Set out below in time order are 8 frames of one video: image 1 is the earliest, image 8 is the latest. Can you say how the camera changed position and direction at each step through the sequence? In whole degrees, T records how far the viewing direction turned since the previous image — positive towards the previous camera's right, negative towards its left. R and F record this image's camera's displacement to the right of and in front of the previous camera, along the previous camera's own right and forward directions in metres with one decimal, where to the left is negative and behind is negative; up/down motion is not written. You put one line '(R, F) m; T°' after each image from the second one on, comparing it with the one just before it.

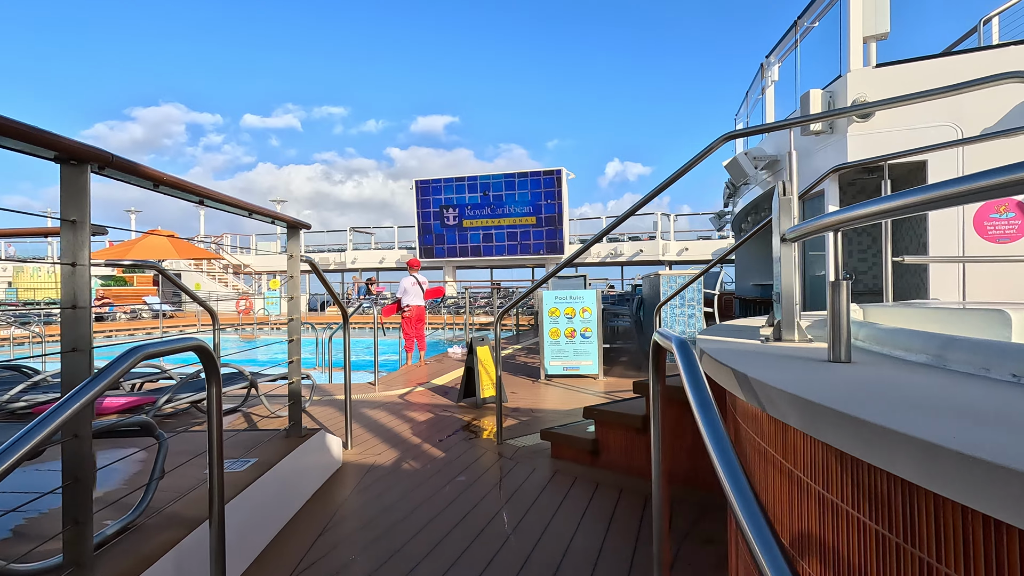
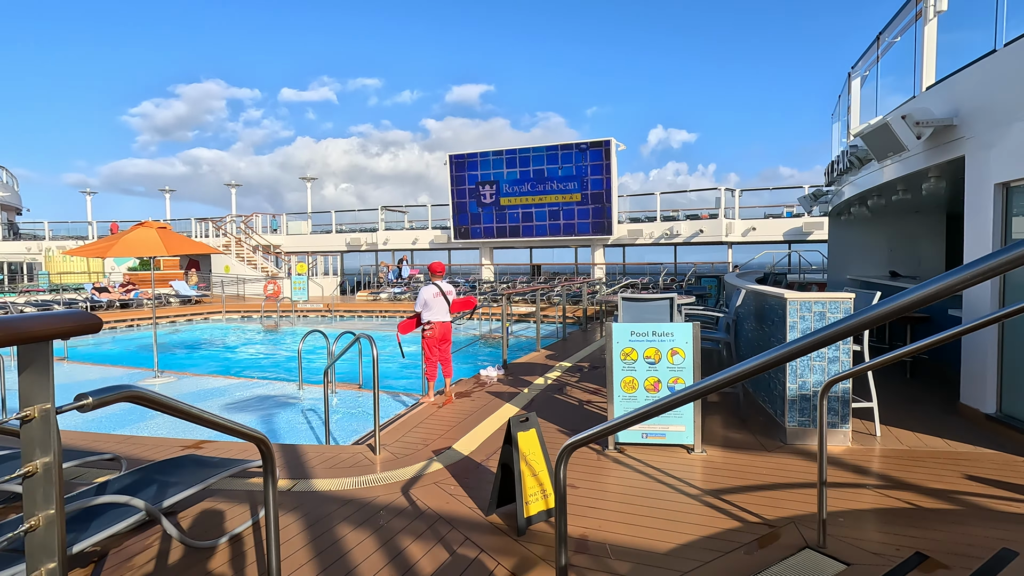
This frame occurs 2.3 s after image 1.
(-0.1, +1.7) m; -4°
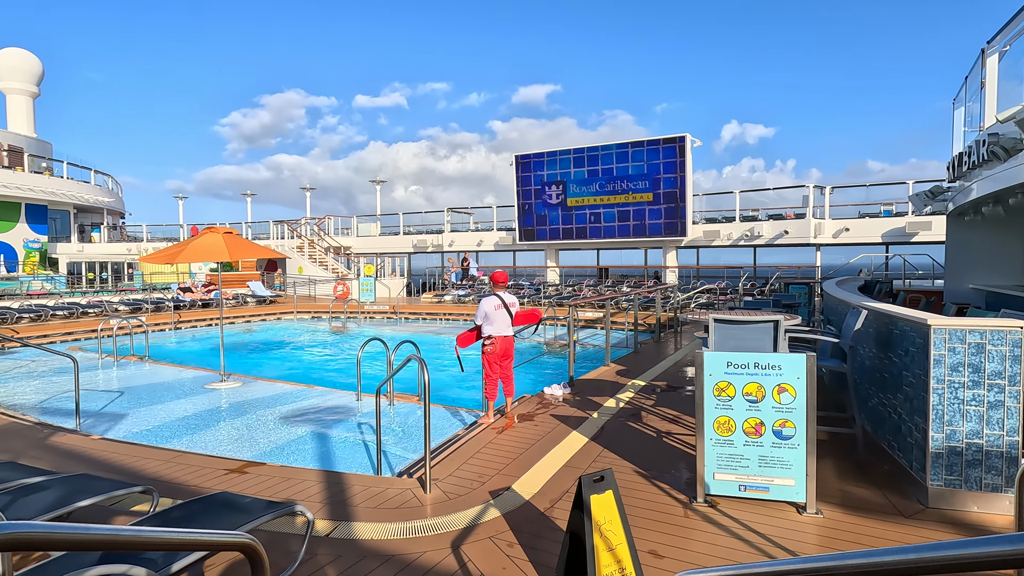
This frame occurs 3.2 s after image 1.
(0.0, +0.5) m; -7°
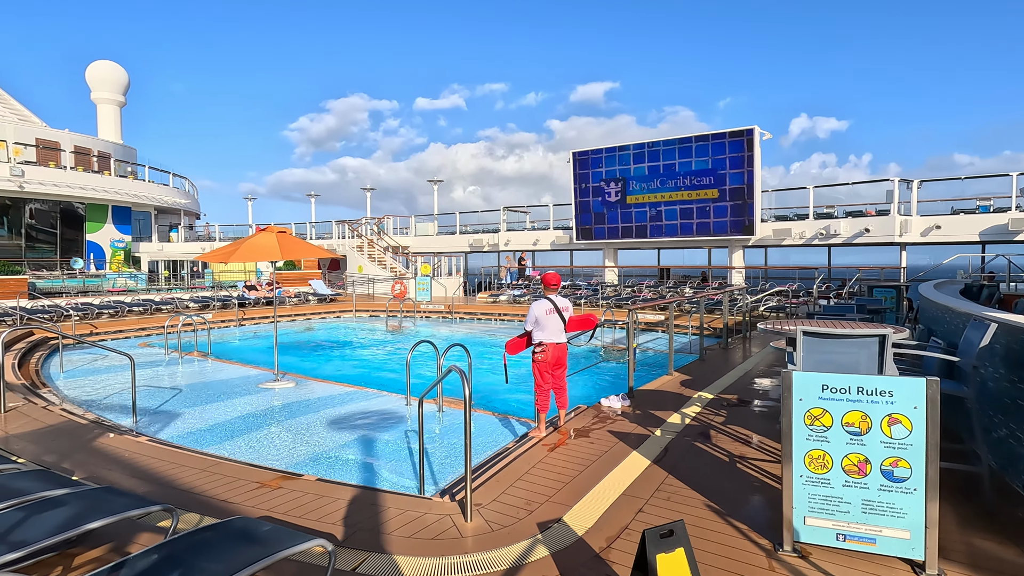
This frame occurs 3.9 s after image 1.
(0.0, +0.4) m; -6°
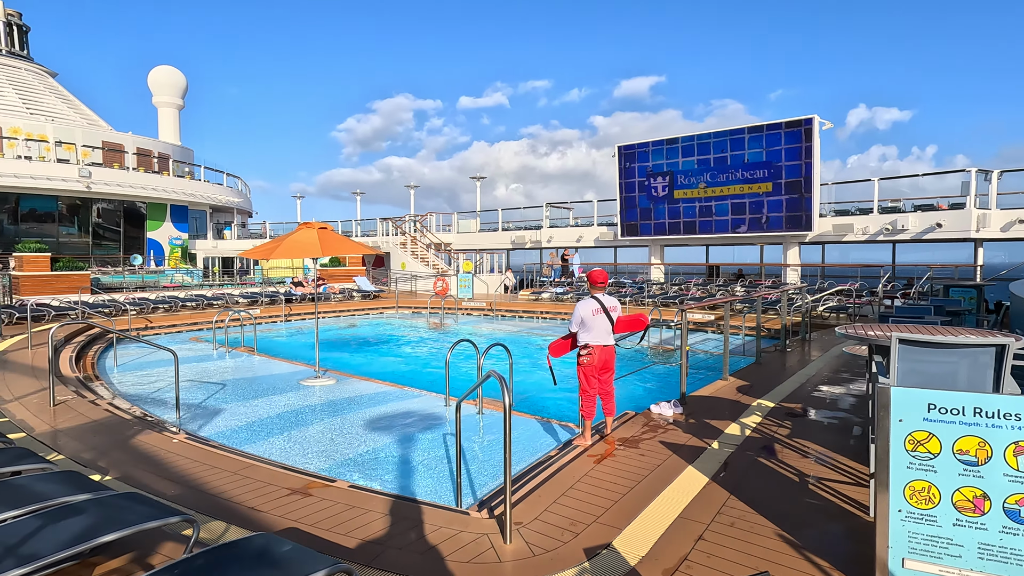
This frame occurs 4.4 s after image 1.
(0.0, +0.3) m; -4°
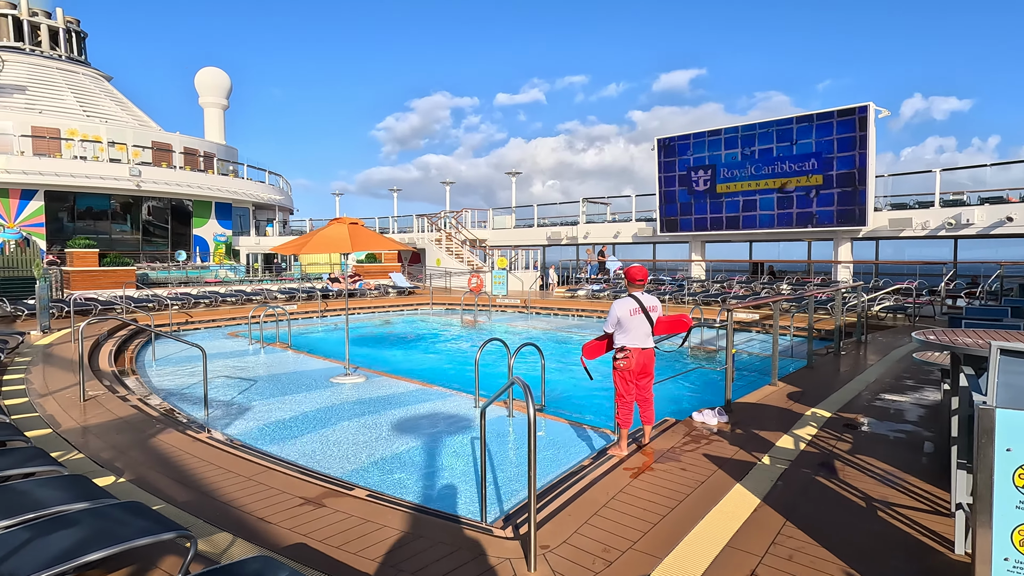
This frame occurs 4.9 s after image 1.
(0.0, +0.3) m; -4°
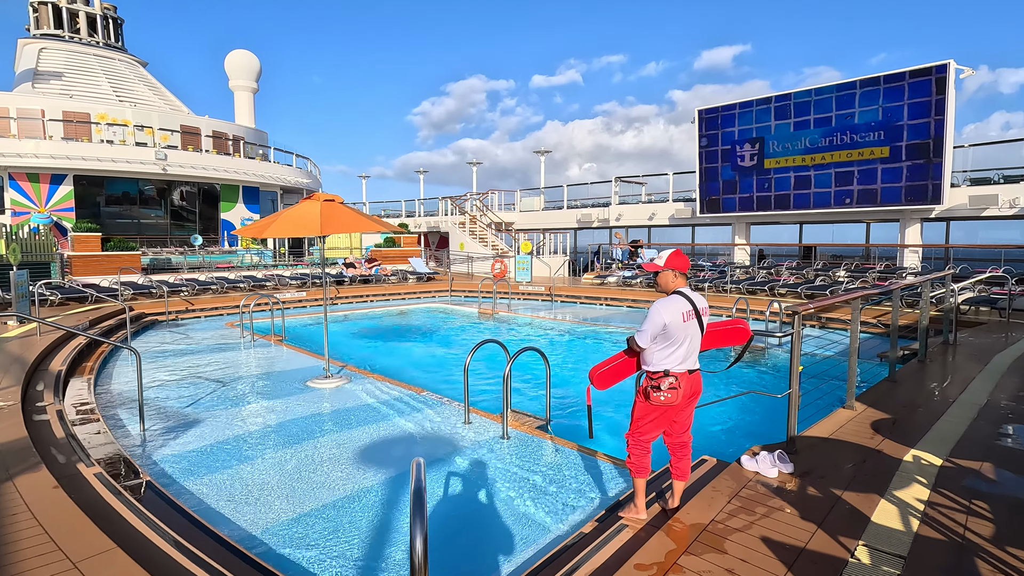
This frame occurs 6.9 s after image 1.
(+0.4, +1.3) m; -4°
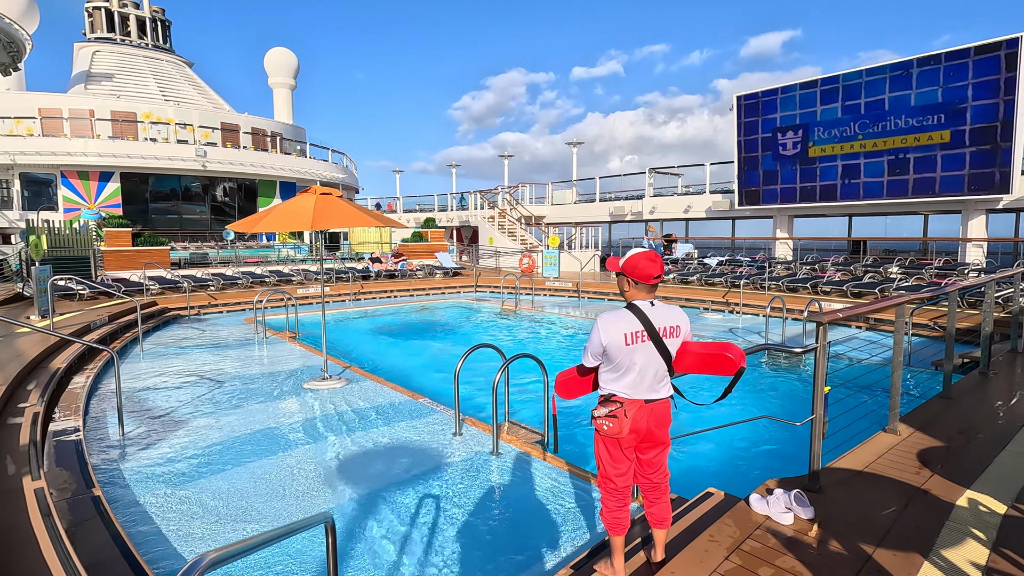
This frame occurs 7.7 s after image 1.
(+0.4, +0.5) m; -4°
